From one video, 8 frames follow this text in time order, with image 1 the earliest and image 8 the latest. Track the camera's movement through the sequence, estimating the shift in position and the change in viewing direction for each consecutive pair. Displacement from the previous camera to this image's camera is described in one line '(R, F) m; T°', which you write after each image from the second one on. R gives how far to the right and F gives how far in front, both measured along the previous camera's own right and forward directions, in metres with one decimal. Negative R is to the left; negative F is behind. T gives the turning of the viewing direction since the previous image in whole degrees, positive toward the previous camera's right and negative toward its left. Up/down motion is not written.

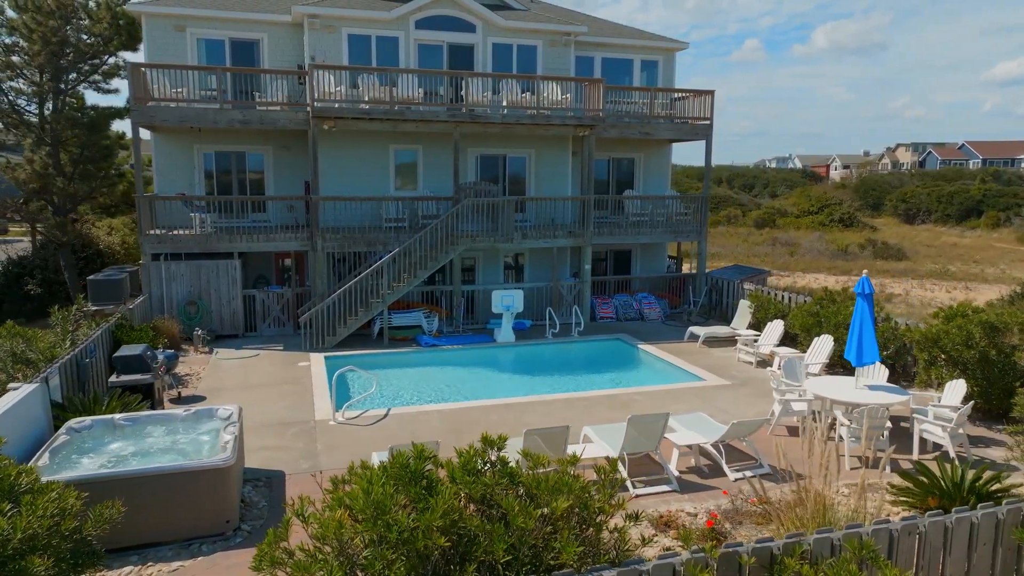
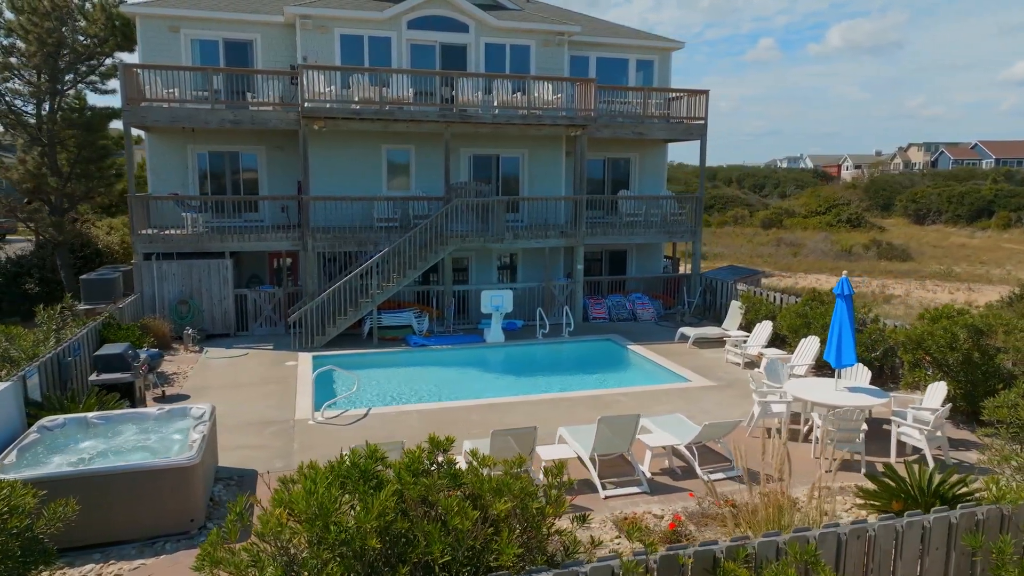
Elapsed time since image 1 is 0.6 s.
(+0.4, 0.0) m; -1°
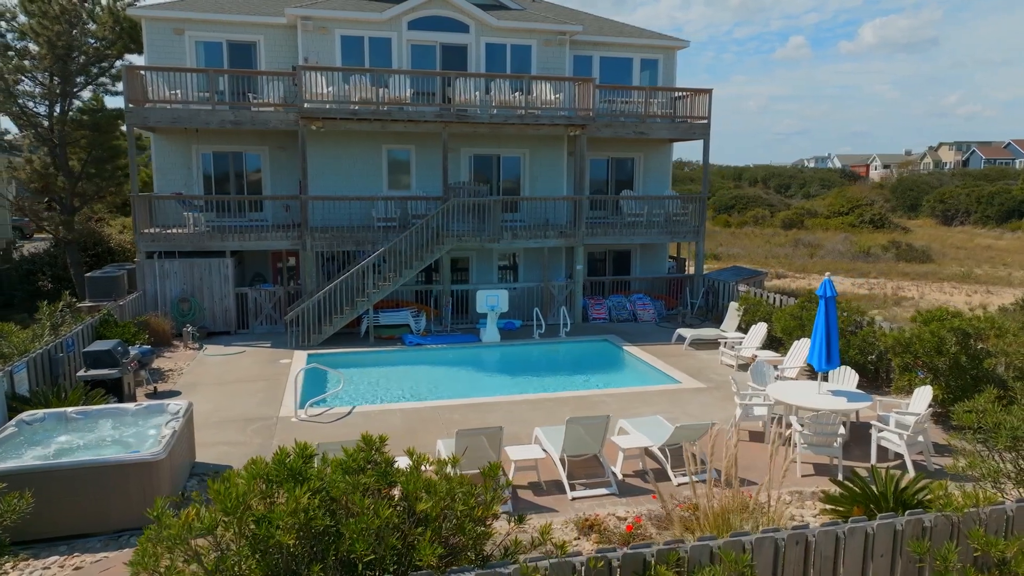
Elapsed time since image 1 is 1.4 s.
(+0.6, 0.0) m; -2°
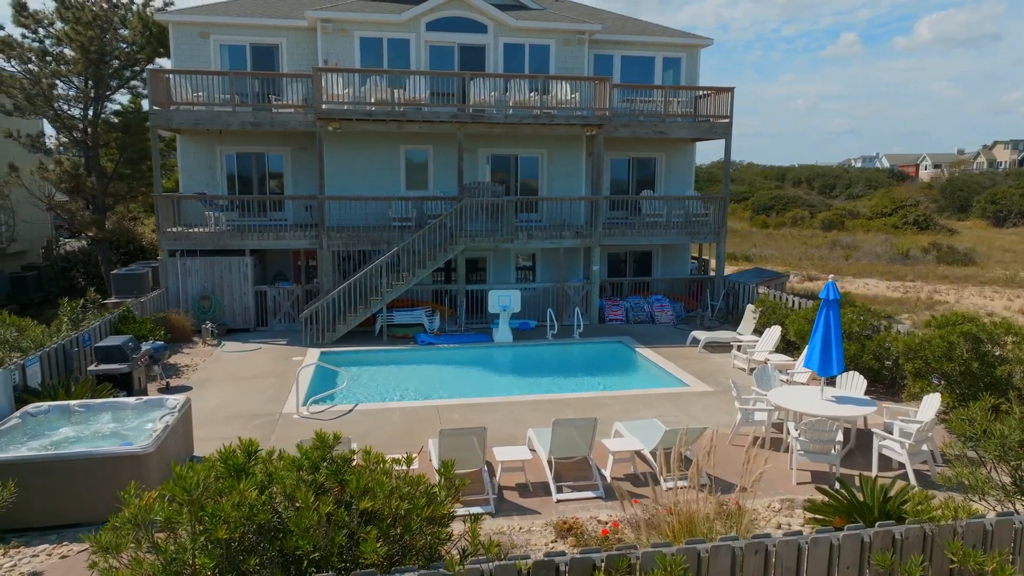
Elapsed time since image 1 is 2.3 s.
(+0.6, 0.0) m; -3°
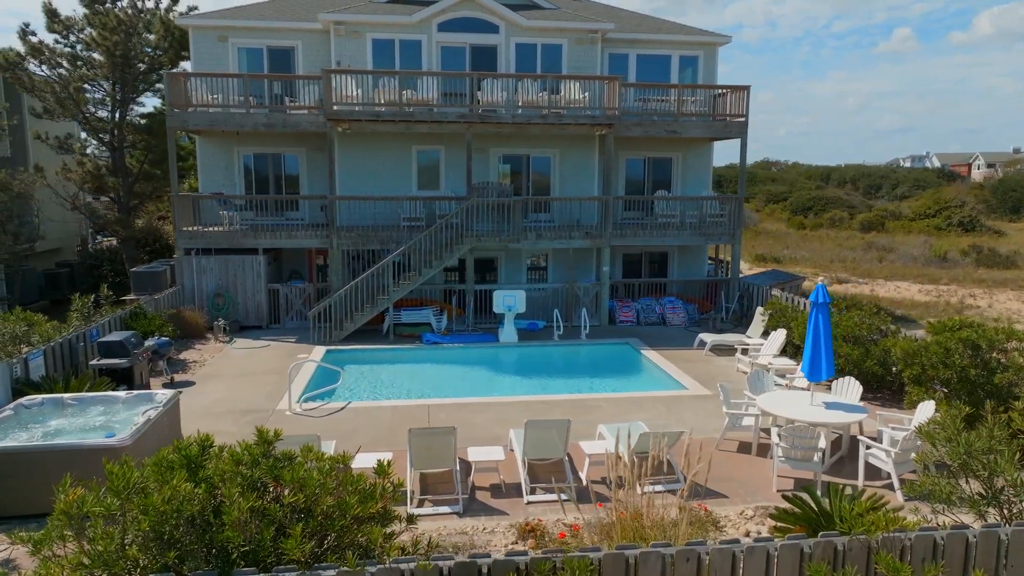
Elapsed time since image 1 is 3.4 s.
(+0.7, 0.0) m; -3°
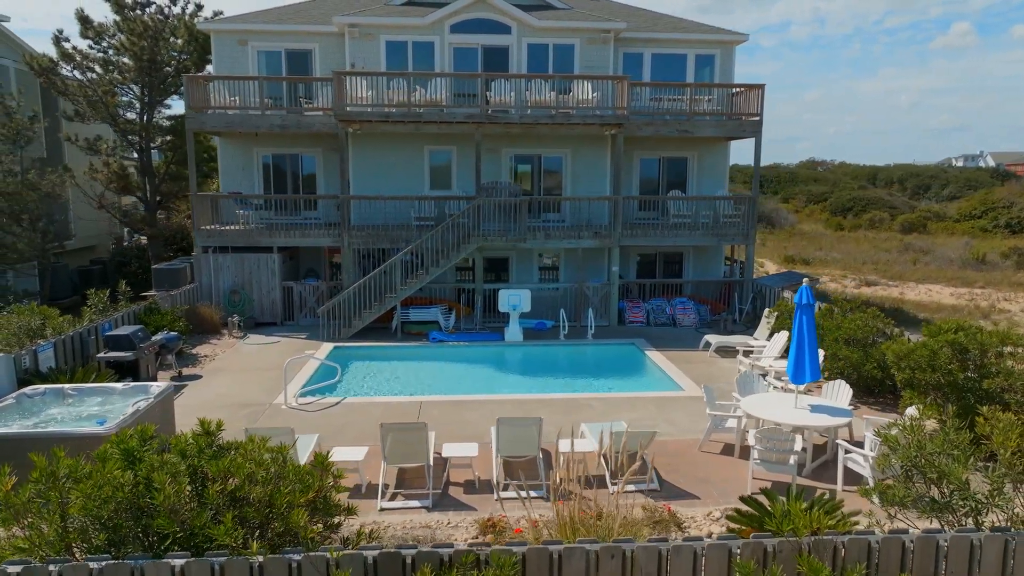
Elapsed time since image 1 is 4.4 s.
(+0.7, -0.1) m; -3°
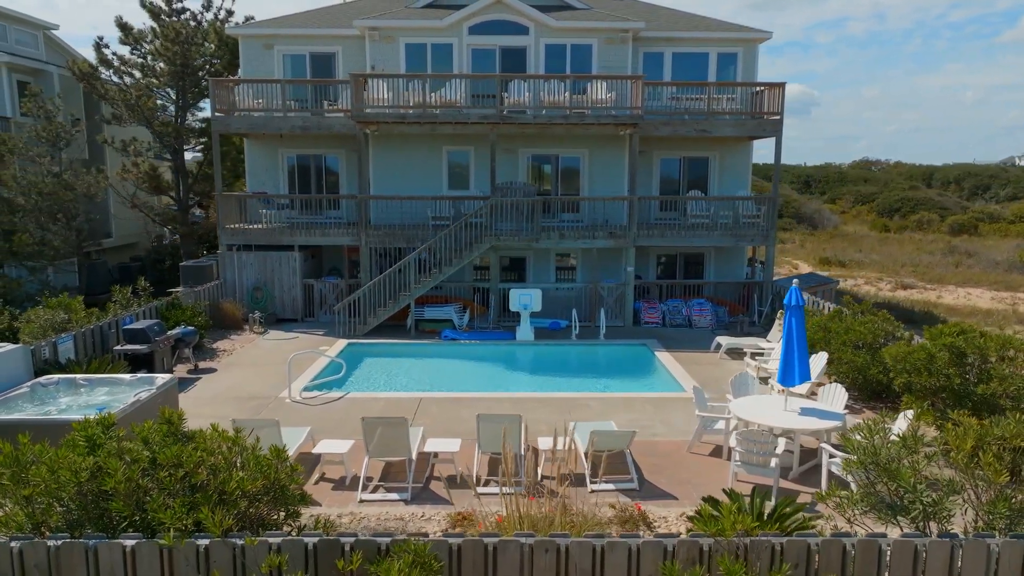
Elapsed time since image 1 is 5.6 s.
(+0.7, -0.1) m; -3°
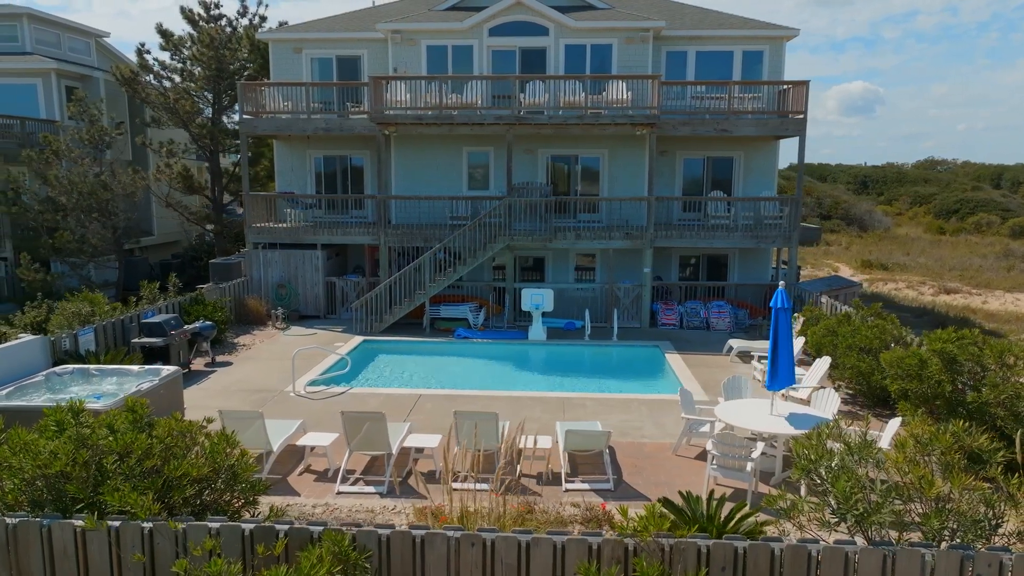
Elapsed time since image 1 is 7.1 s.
(+0.8, -0.1) m; -4°
